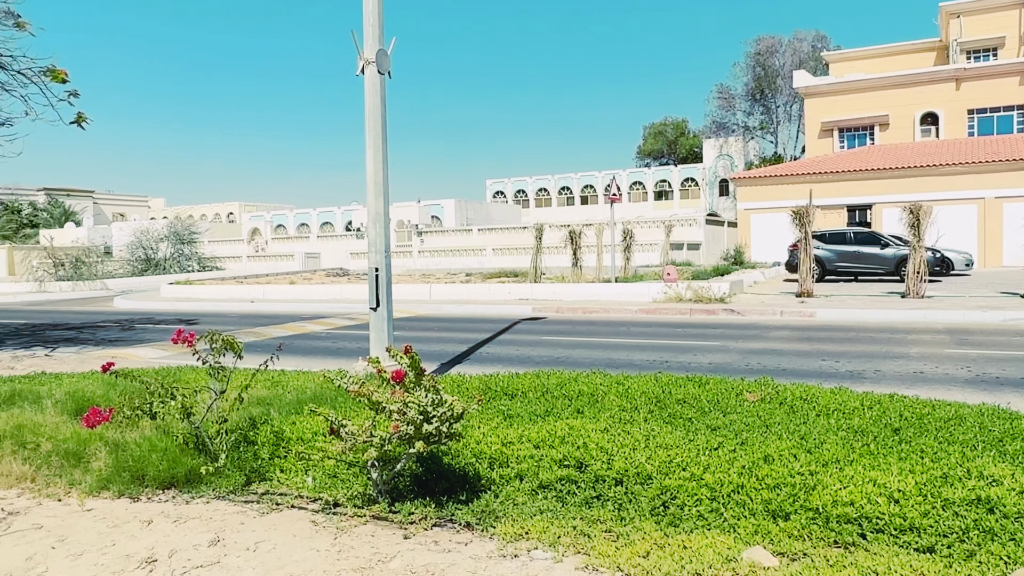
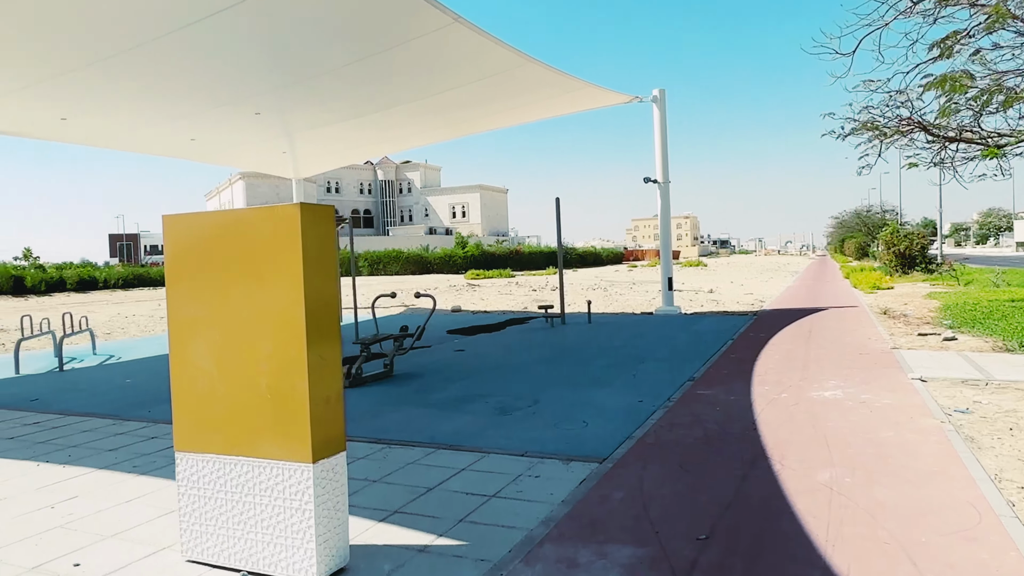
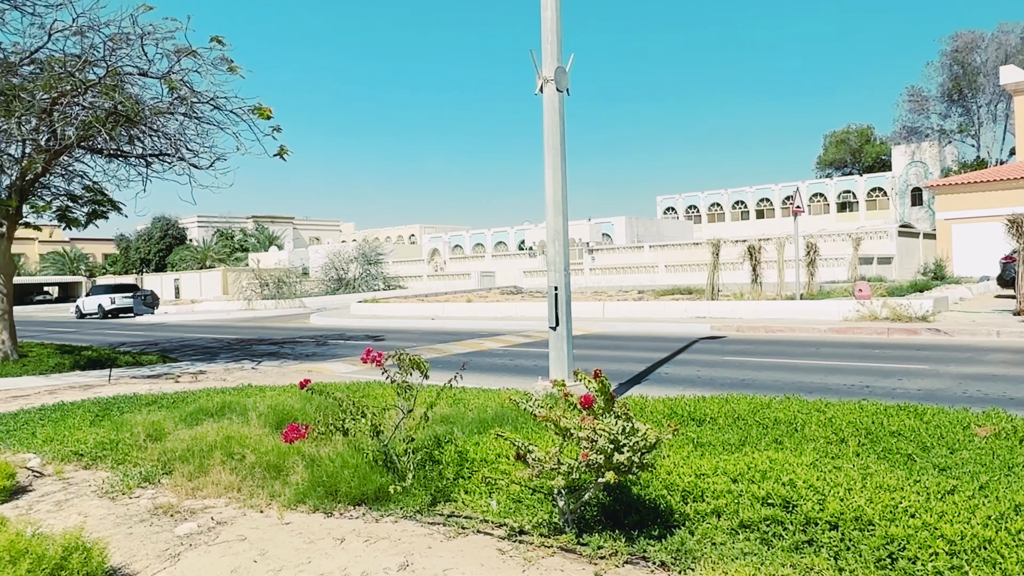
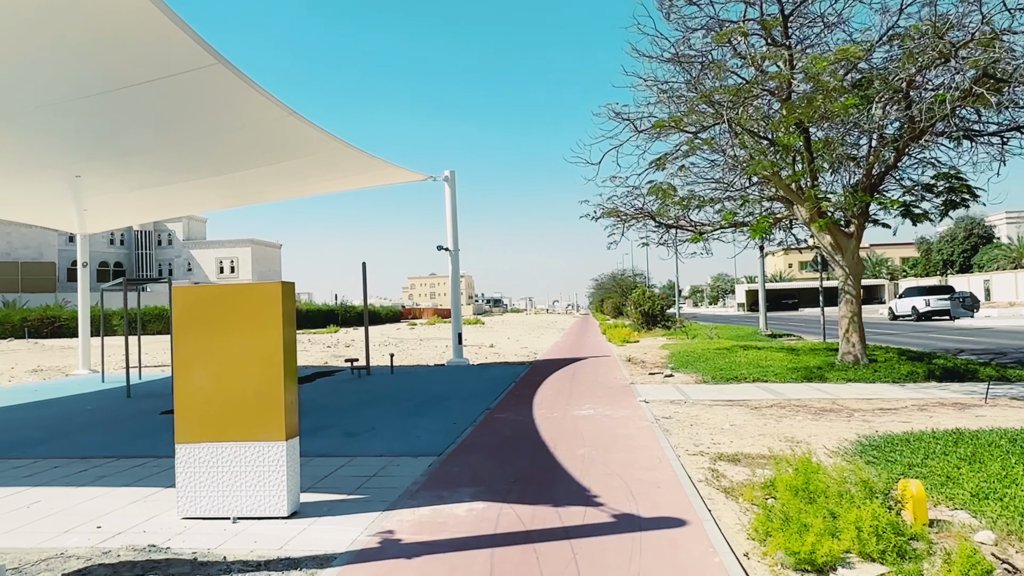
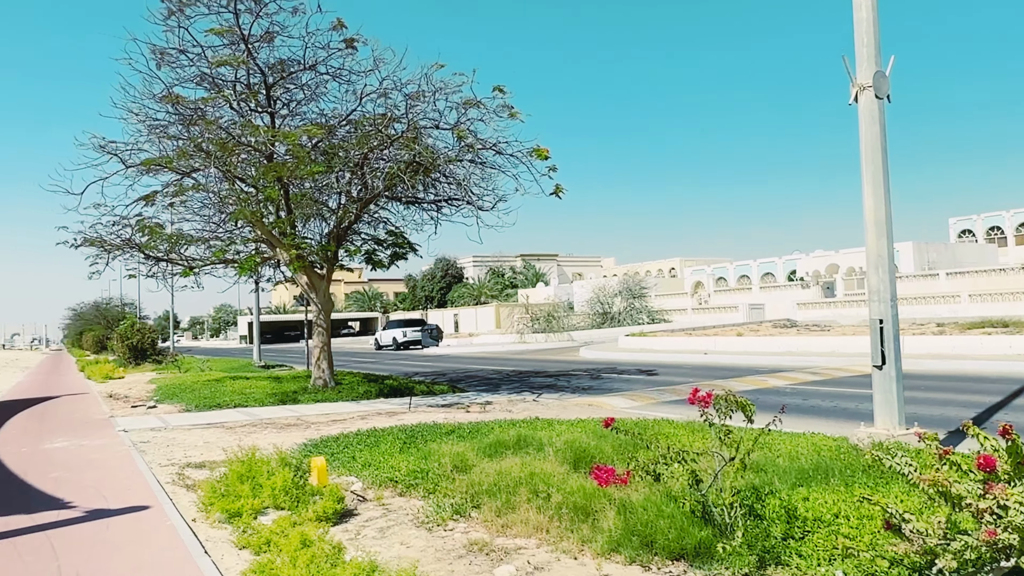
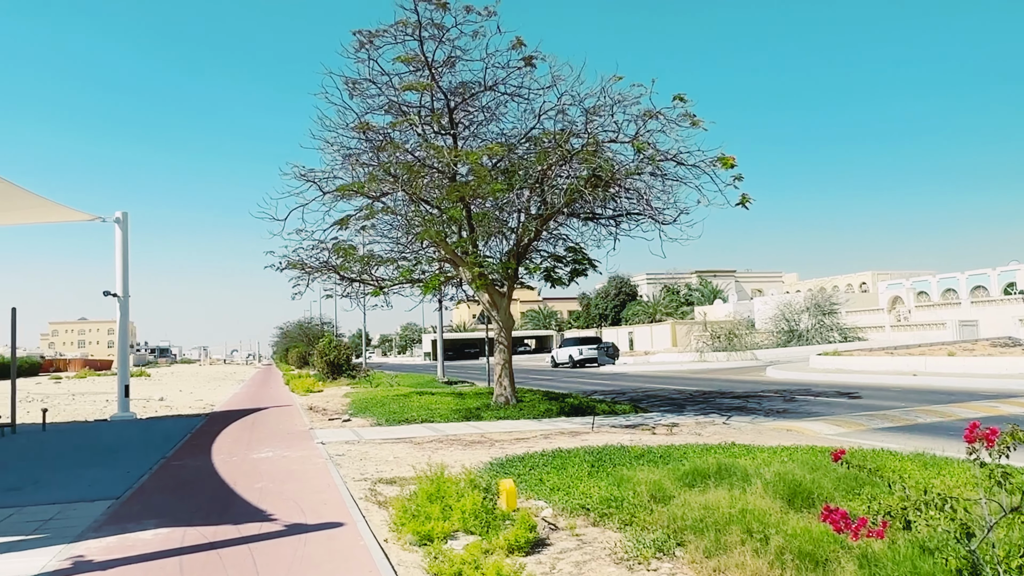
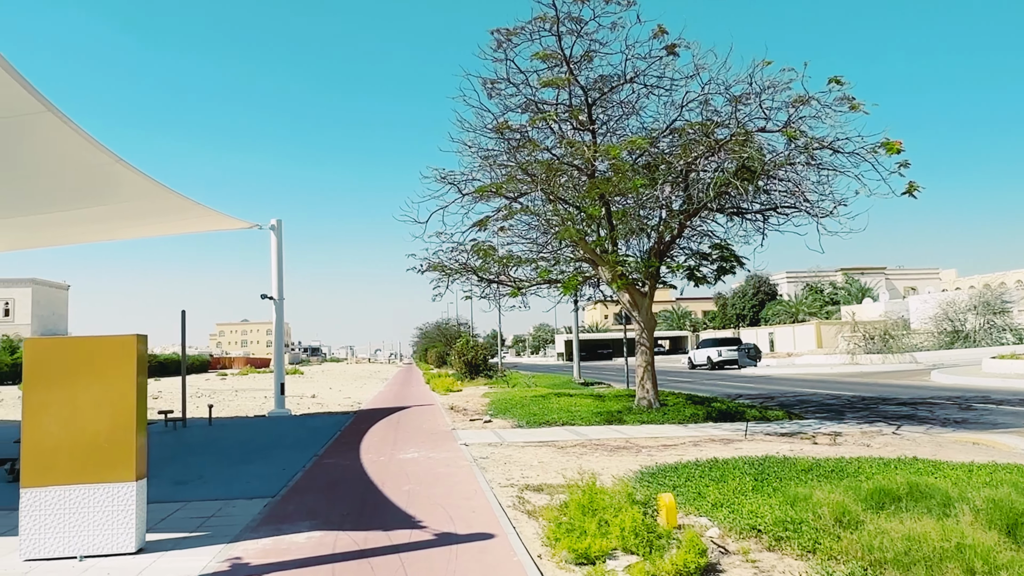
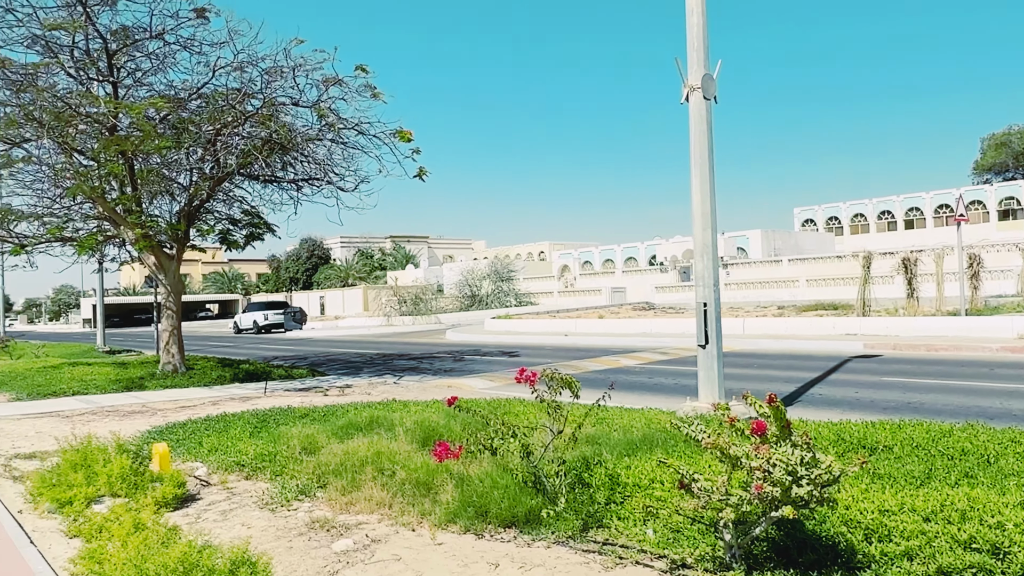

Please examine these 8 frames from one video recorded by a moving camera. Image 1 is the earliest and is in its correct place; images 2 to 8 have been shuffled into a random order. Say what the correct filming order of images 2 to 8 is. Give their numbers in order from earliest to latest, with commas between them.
3, 8, 5, 6, 7, 4, 2
